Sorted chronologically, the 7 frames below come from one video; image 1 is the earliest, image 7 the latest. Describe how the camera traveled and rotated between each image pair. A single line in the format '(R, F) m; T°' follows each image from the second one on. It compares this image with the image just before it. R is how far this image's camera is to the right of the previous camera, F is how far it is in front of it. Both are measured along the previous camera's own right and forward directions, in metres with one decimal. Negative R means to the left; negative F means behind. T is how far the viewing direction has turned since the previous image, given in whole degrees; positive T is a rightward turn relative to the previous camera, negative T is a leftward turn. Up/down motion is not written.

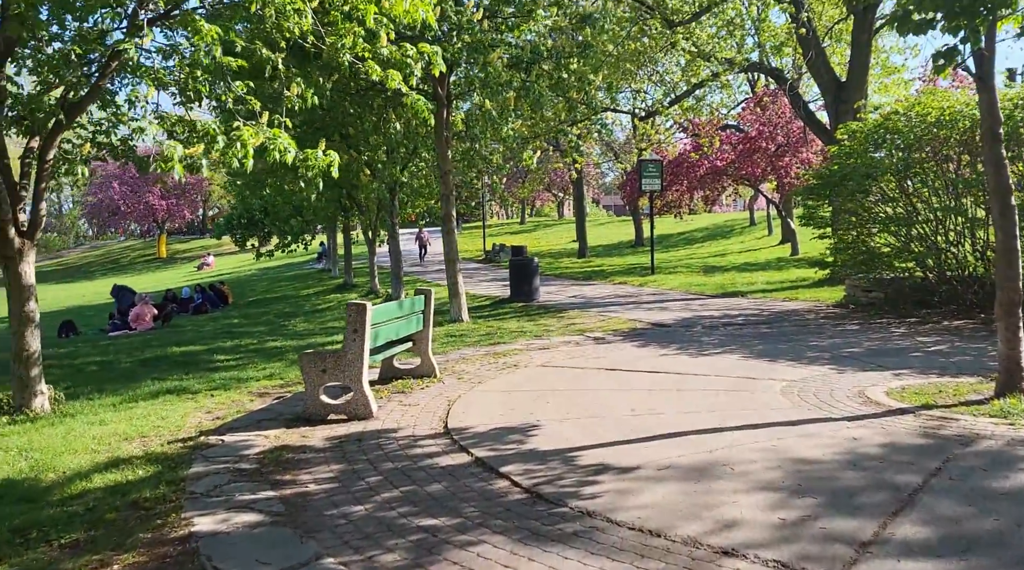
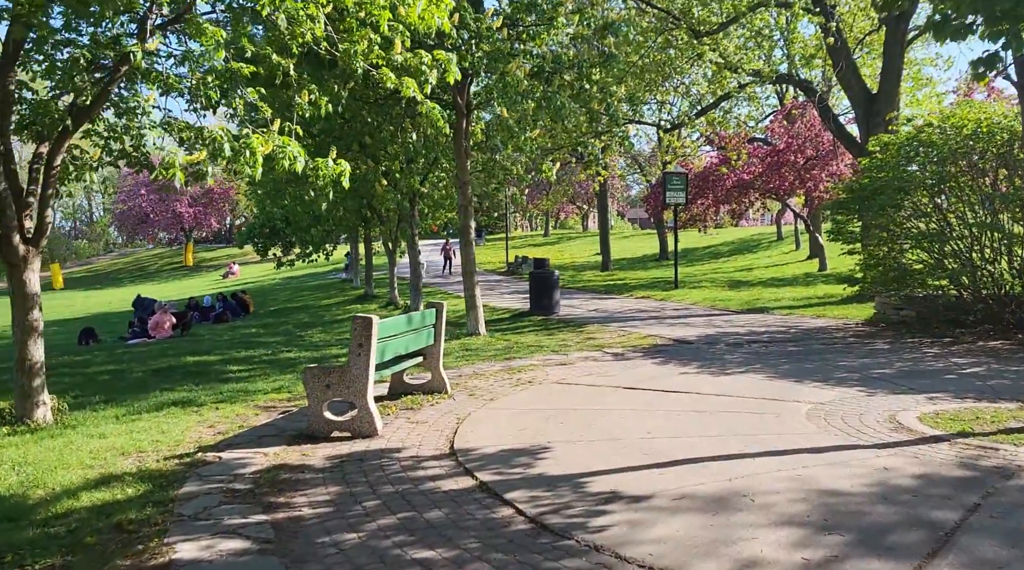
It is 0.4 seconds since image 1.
(+0.1, +0.3) m; -2°
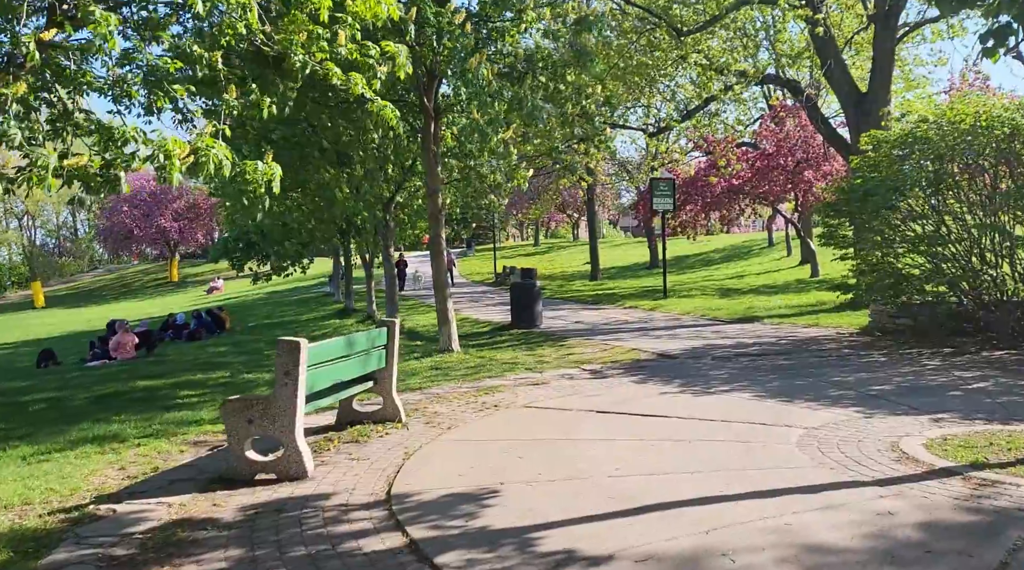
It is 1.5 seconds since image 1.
(+0.3, +0.9) m; 0°
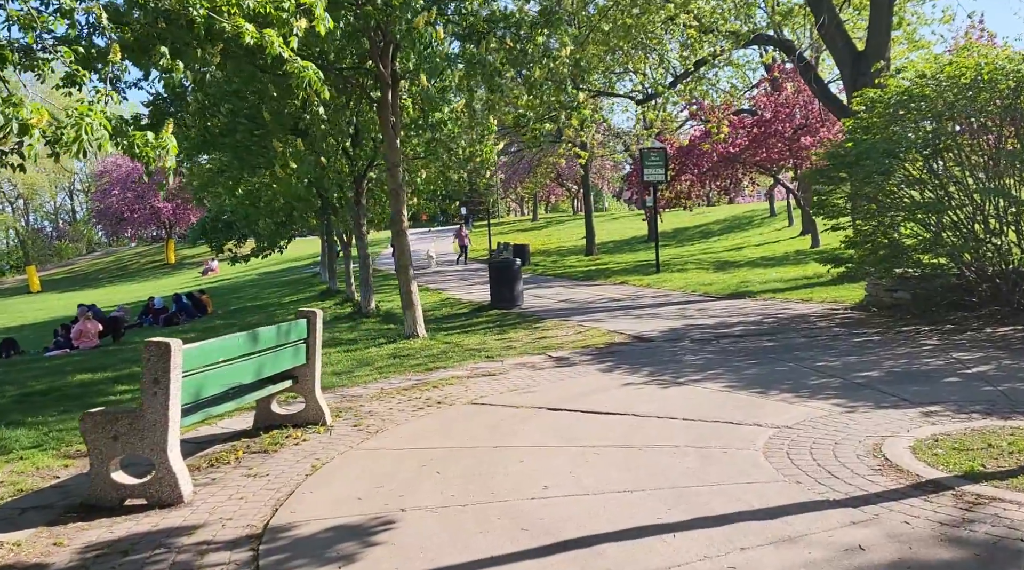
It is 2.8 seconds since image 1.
(+0.6, +0.9) m; 0°
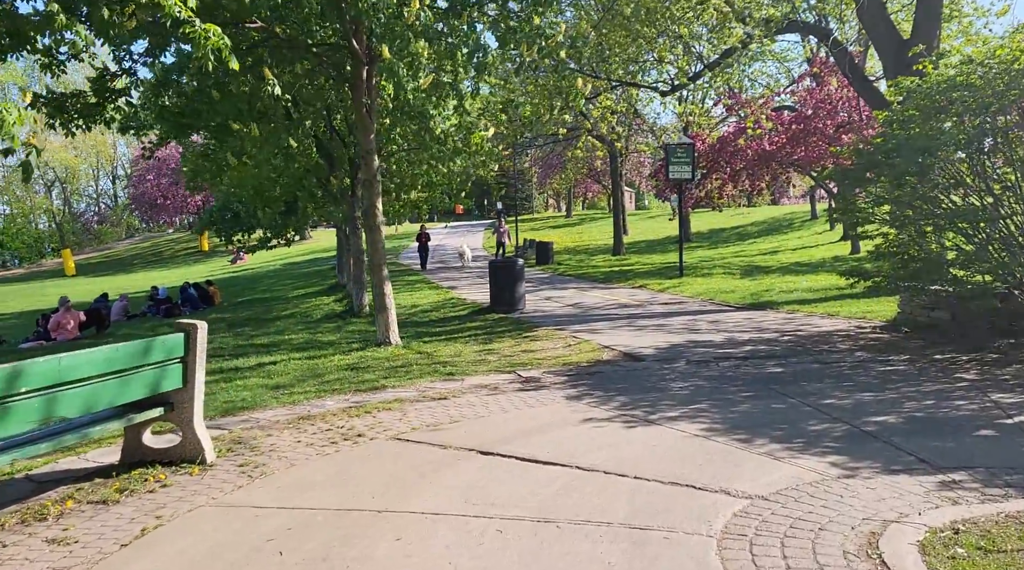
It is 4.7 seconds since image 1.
(+0.8, +1.4) m; -3°
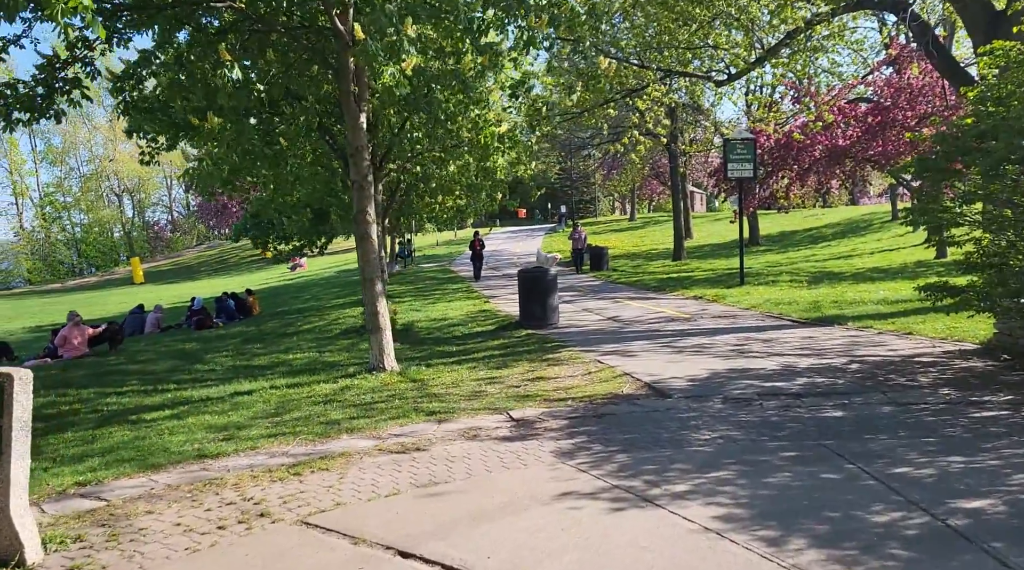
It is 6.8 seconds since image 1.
(+0.7, +1.7) m; -5°
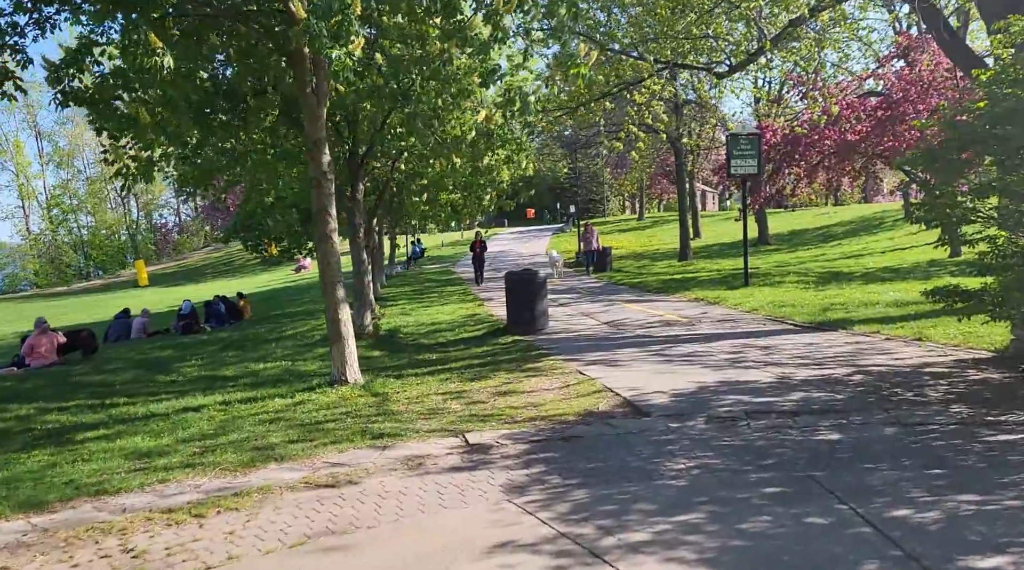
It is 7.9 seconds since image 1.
(+0.4, +0.8) m; -1°
